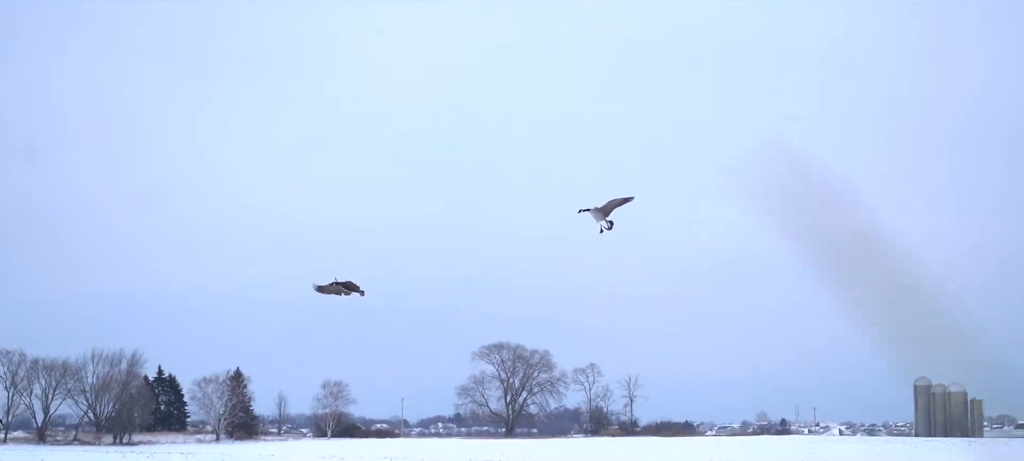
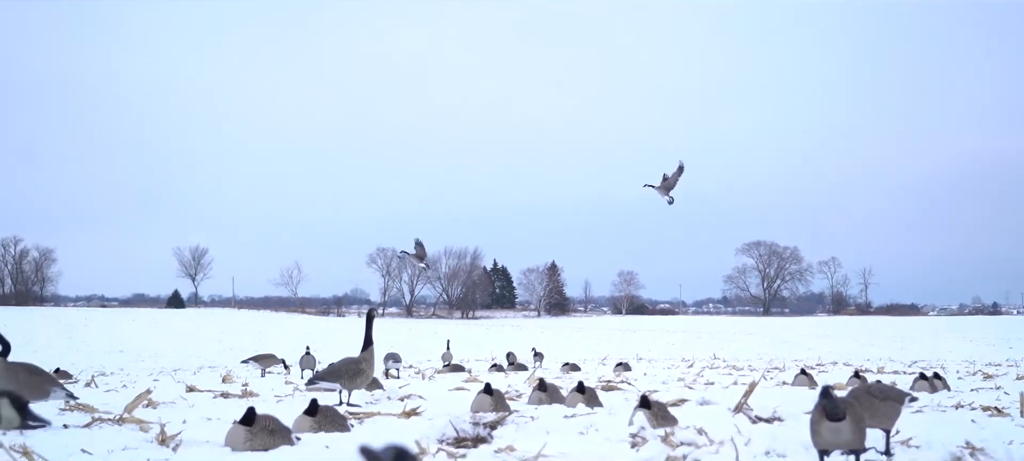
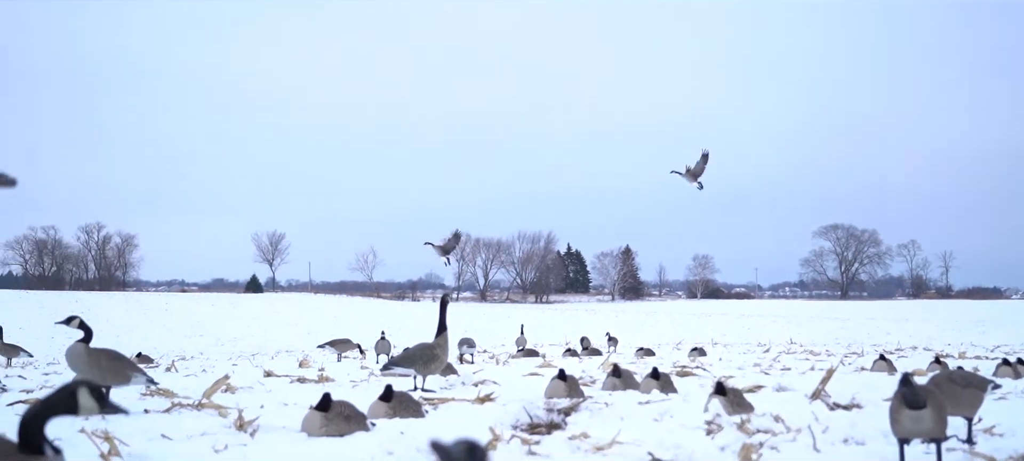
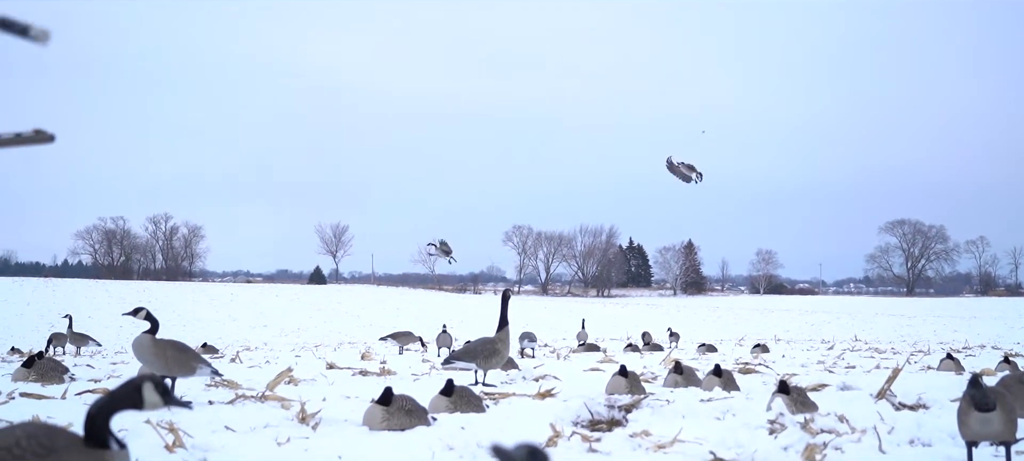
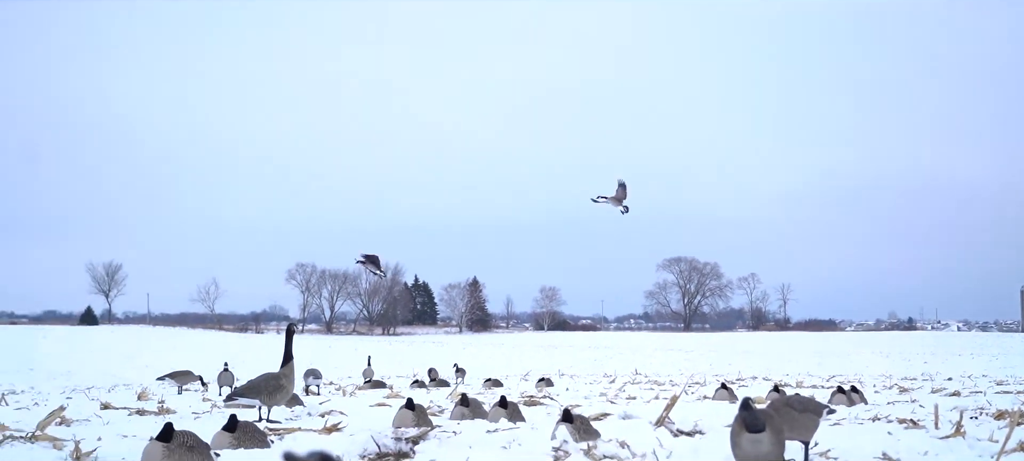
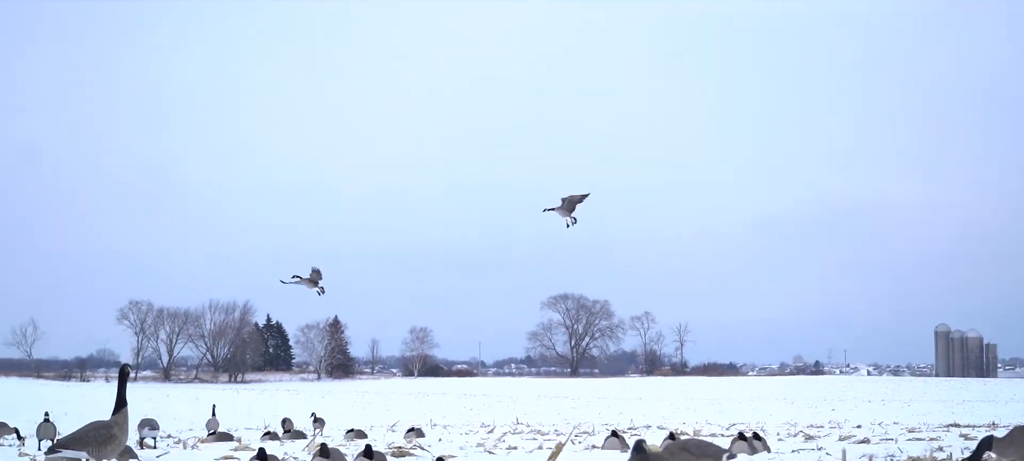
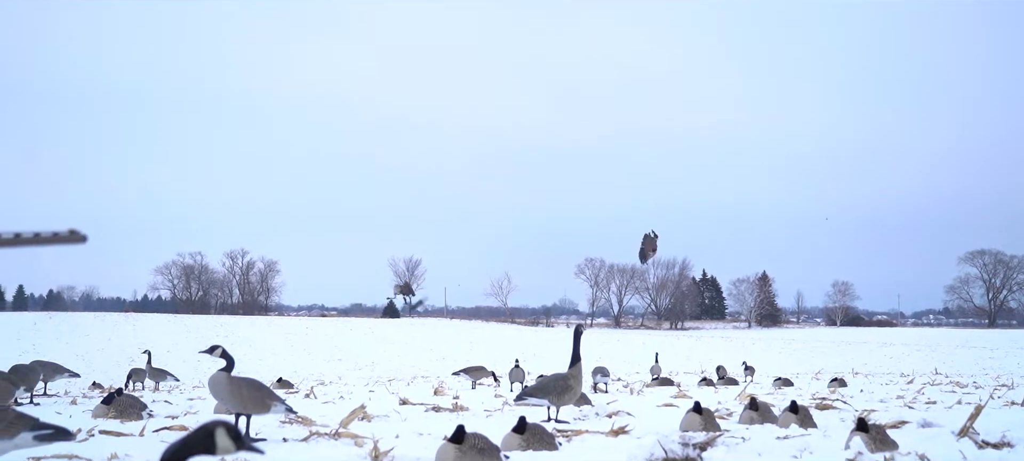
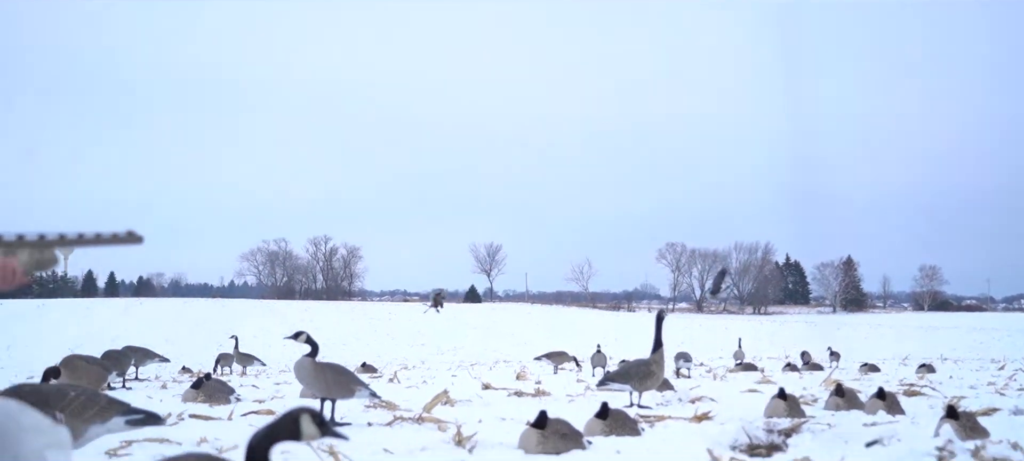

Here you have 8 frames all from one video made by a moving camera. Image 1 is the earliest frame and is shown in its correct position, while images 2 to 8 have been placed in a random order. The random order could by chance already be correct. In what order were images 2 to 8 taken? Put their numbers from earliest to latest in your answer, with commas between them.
6, 5, 2, 3, 4, 7, 8
